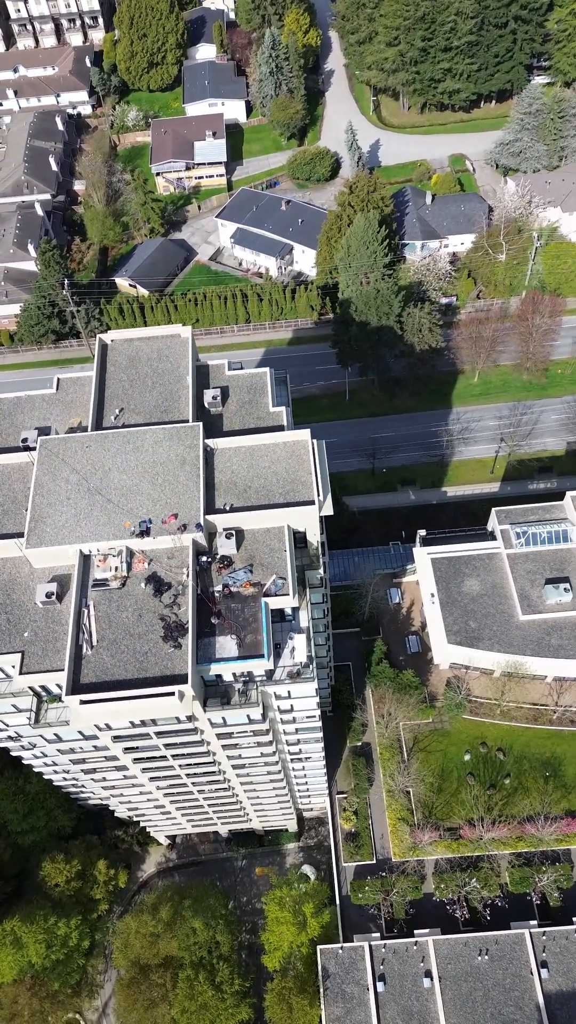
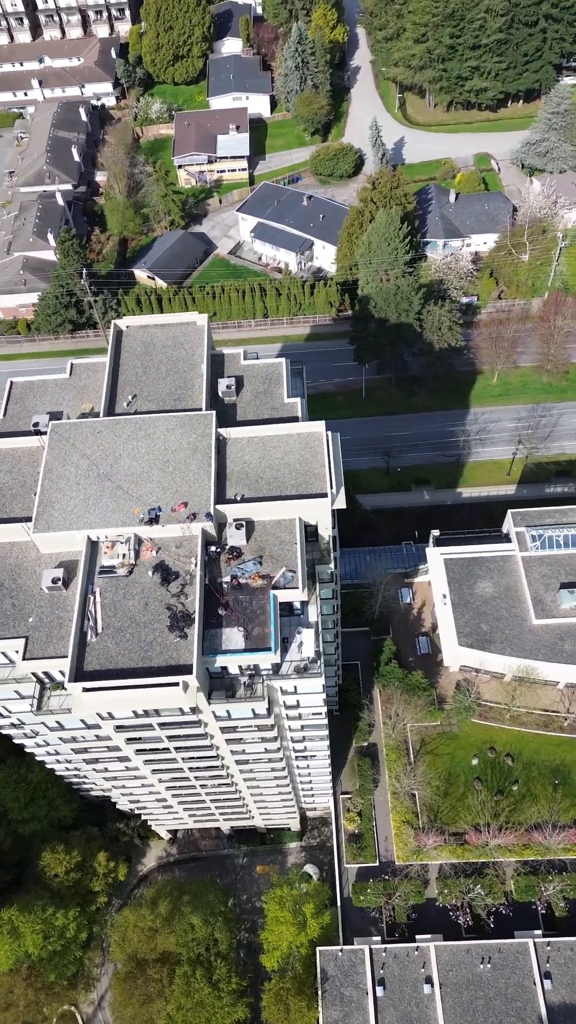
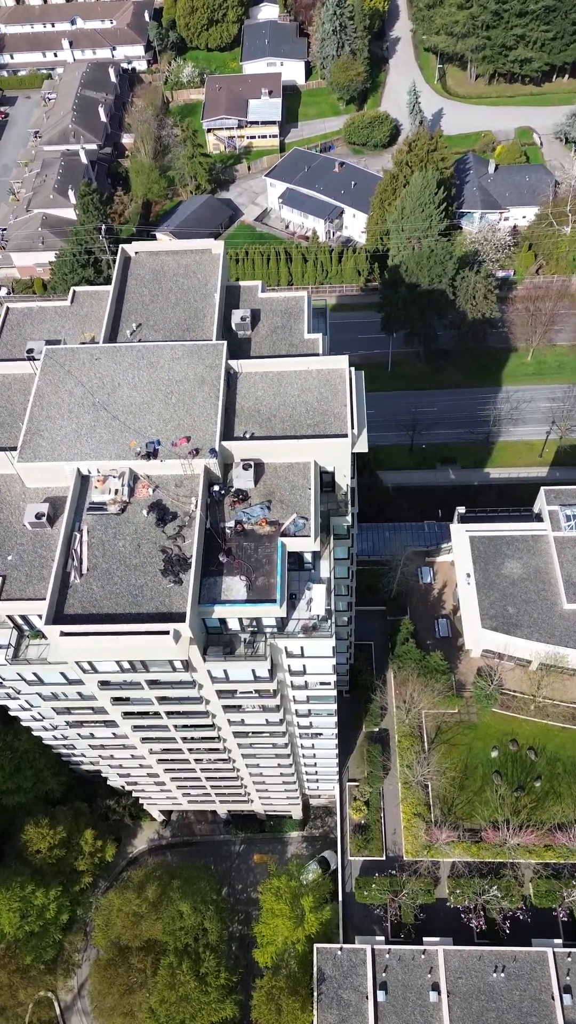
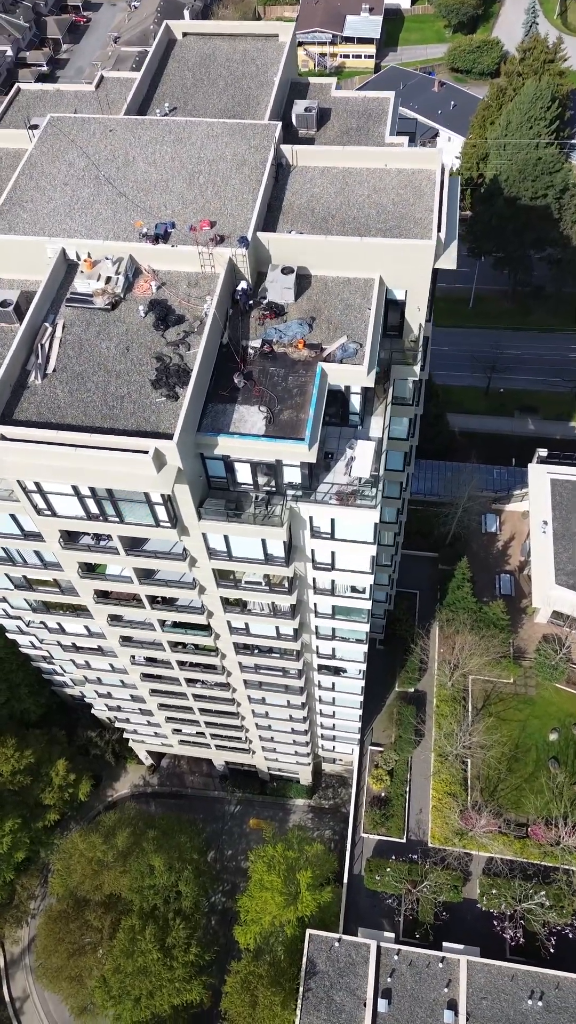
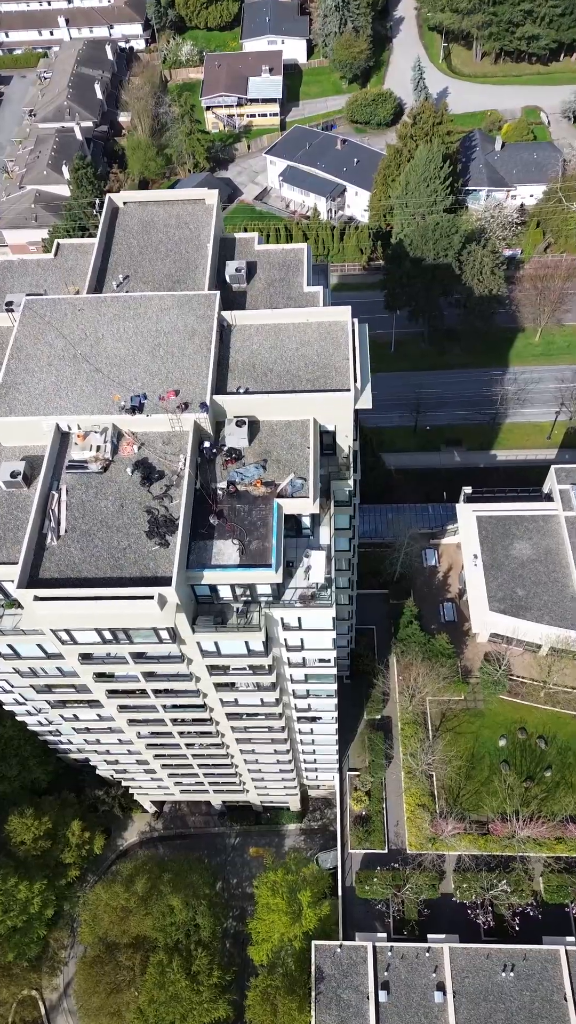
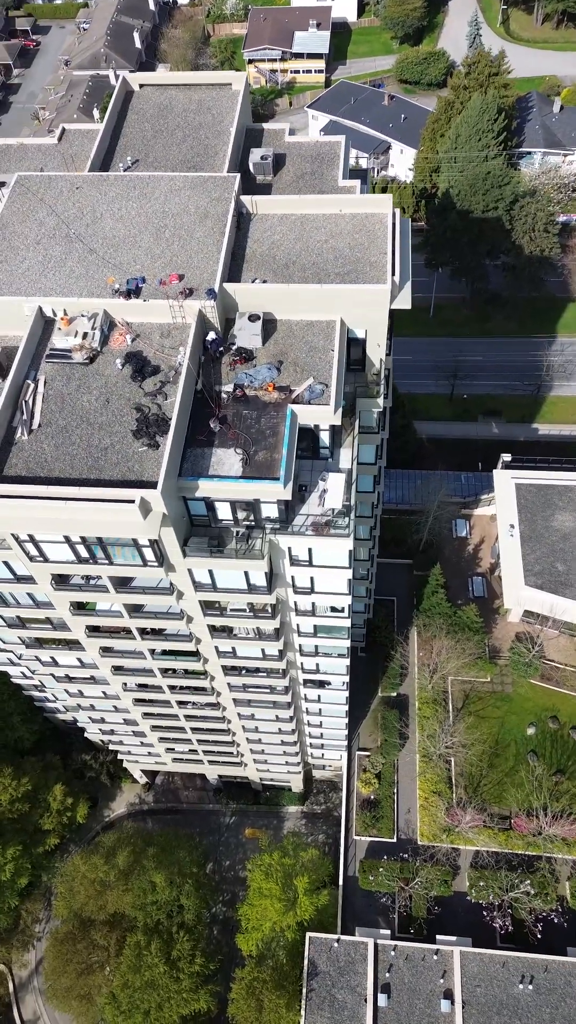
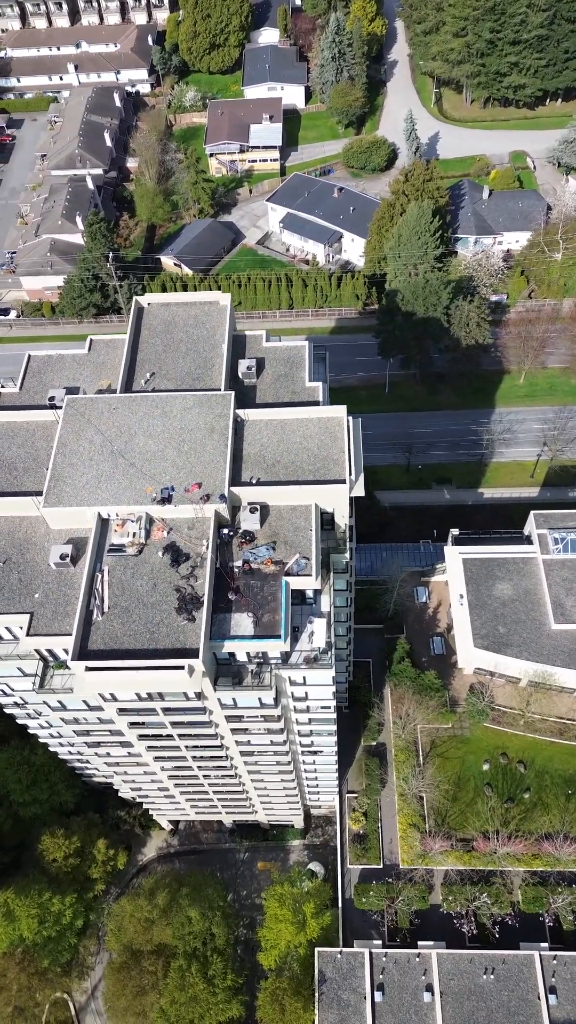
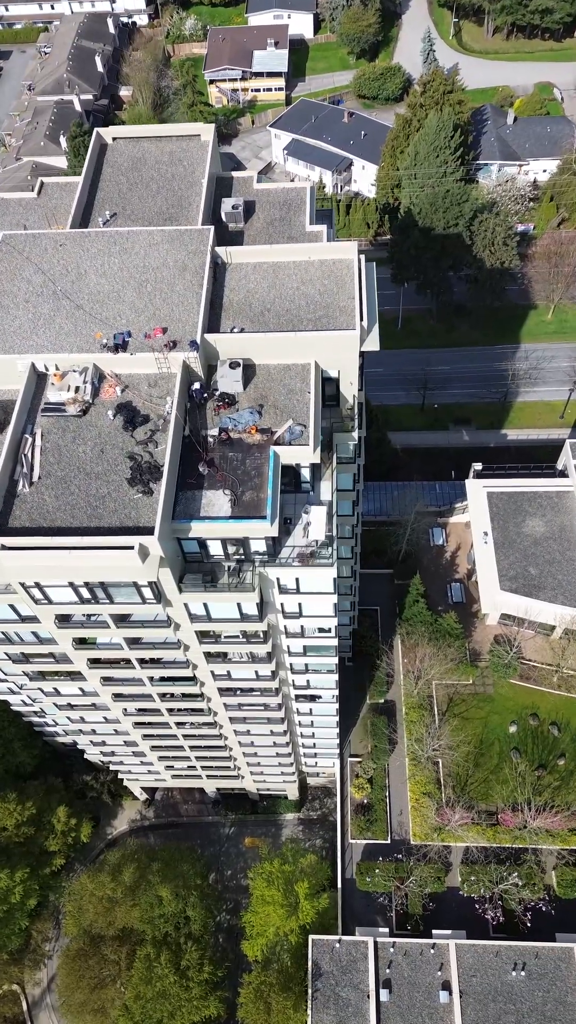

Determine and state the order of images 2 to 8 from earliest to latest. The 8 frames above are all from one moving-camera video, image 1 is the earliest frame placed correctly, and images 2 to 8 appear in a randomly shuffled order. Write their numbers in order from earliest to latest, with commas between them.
2, 7, 3, 5, 8, 6, 4
